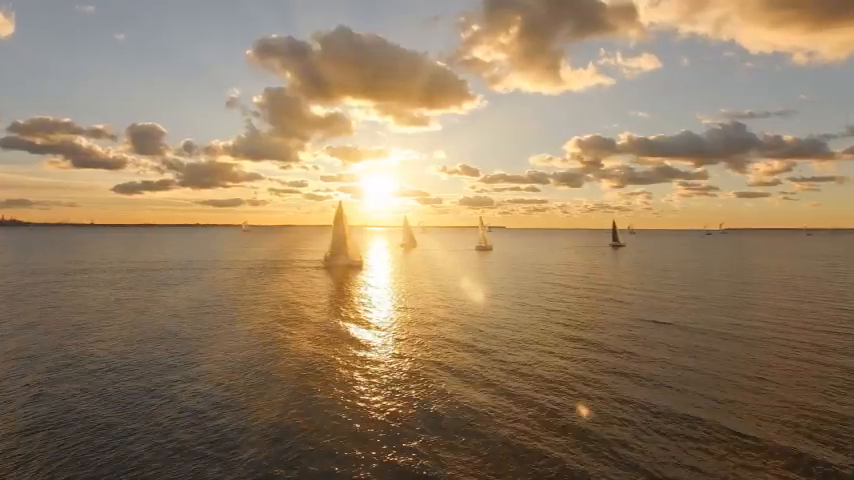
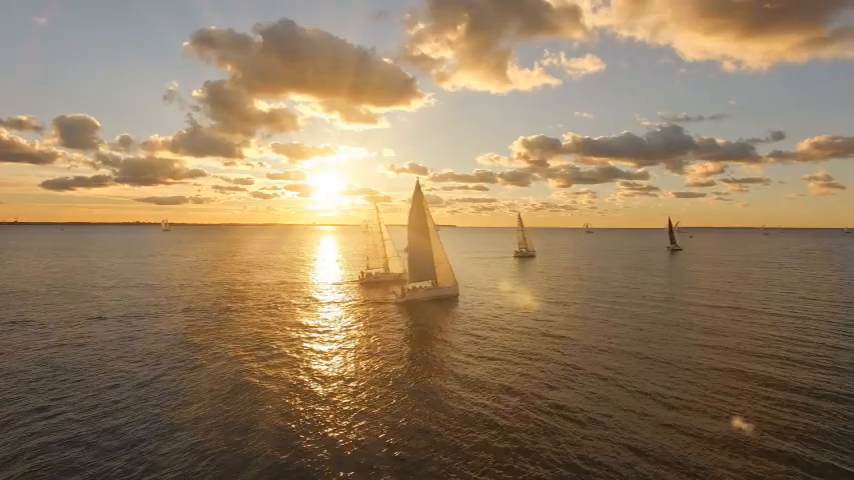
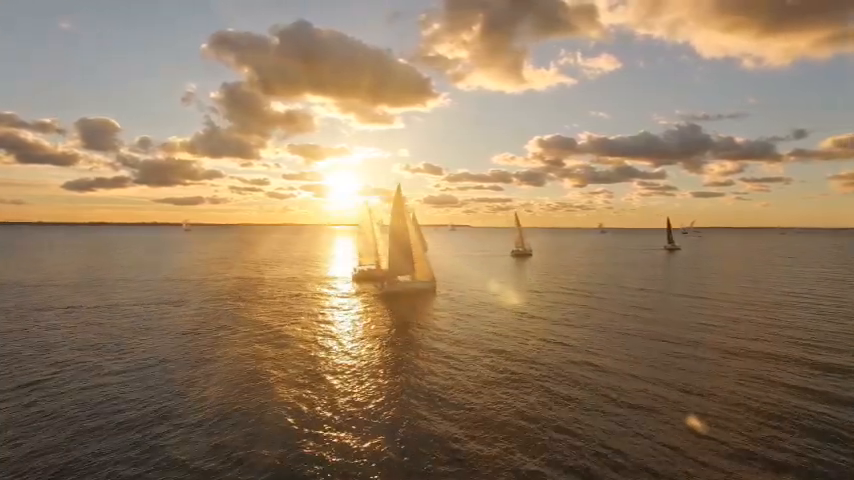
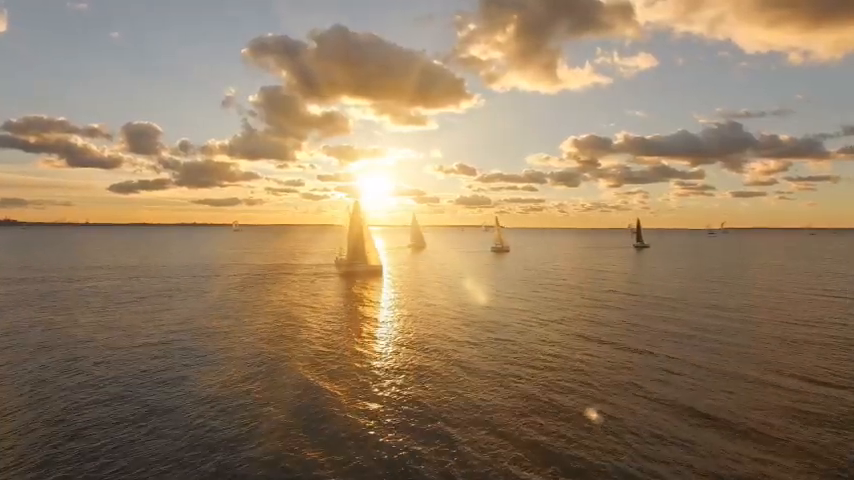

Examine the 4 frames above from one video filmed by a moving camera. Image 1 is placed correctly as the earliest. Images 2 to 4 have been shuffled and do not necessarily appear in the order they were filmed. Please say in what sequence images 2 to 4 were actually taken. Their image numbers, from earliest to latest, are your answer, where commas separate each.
4, 3, 2
